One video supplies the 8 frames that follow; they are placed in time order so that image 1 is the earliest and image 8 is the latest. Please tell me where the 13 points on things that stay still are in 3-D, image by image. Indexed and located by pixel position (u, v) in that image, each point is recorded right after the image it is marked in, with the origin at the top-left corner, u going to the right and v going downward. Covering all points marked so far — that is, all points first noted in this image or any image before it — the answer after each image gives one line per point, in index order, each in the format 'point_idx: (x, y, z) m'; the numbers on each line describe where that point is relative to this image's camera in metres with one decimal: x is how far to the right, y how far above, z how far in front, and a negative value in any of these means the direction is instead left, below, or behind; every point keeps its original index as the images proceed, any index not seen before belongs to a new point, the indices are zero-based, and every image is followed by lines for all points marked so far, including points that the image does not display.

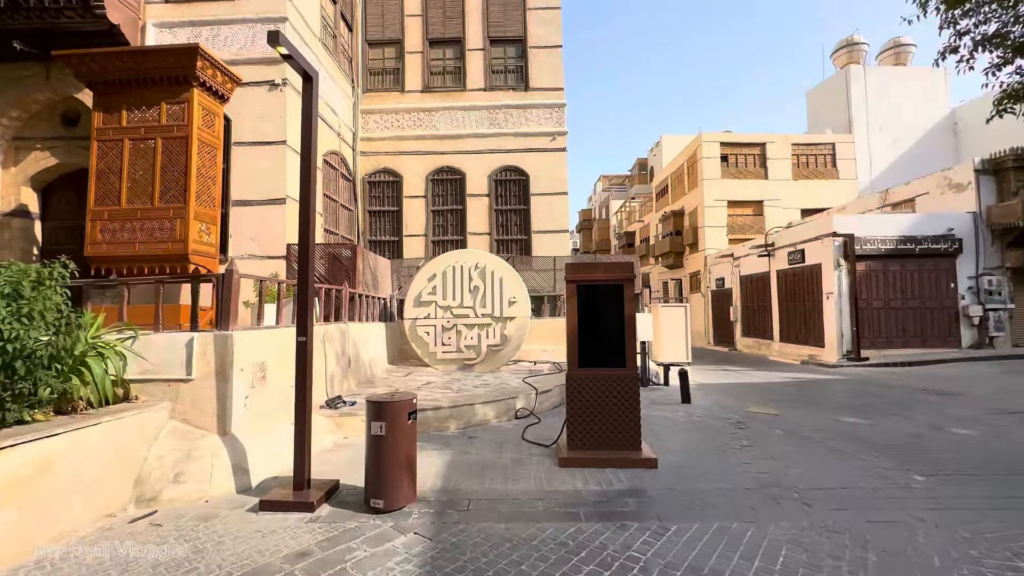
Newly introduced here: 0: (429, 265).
0: (-2.1, +0.6, +10.8) m
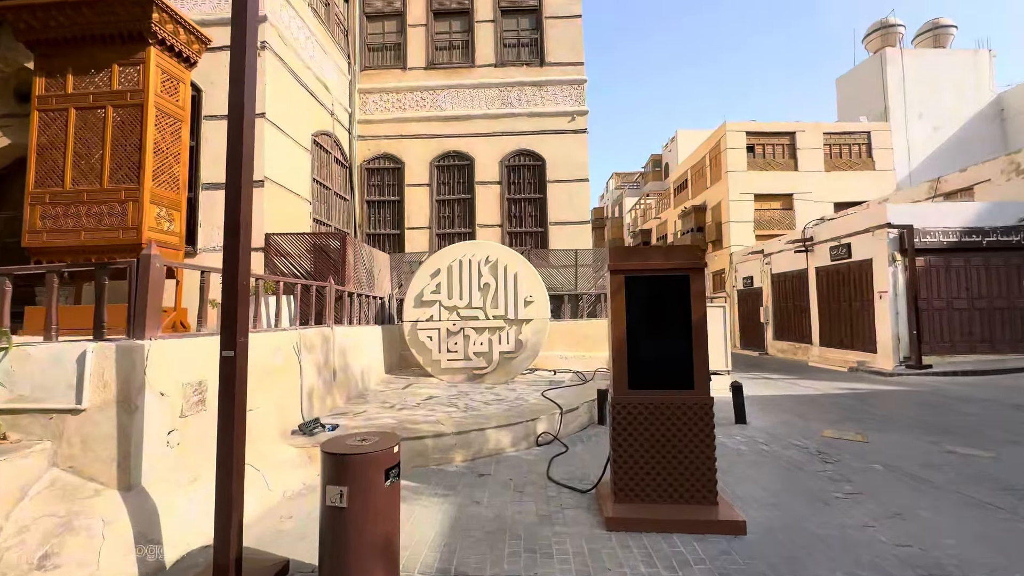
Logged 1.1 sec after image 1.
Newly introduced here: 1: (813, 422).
0: (-1.7, +0.6, +9.3) m
1: (+5.5, -2.4, +7.8) m
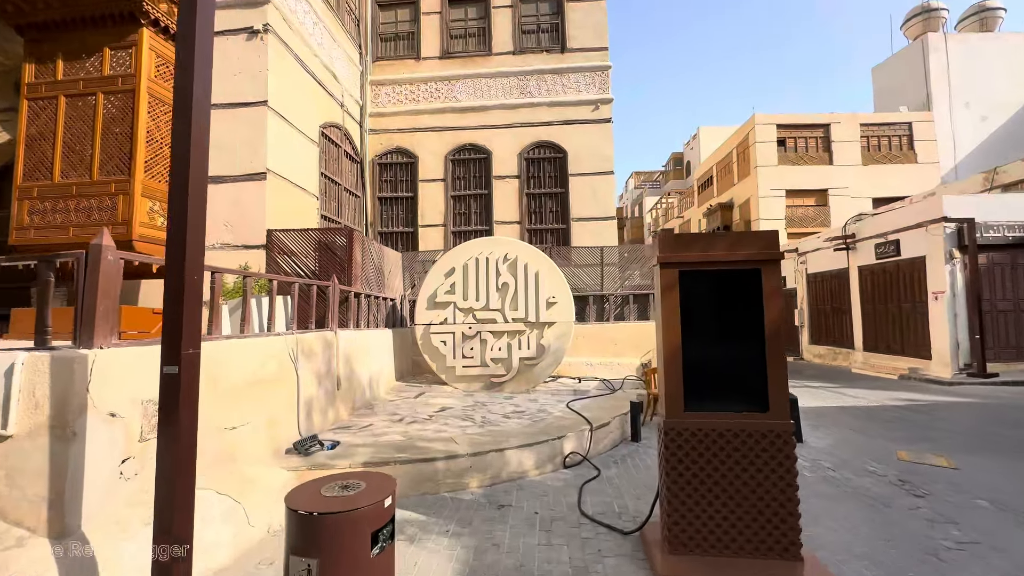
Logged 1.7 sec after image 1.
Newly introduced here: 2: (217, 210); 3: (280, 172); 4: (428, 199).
0: (-1.3, +0.6, +8.6) m
1: (+5.8, -2.4, +6.8) m
2: (-5.2, +1.4, +7.7) m
3: (-4.3, +2.1, +7.9) m
4: (-2.3, +2.4, +11.9) m
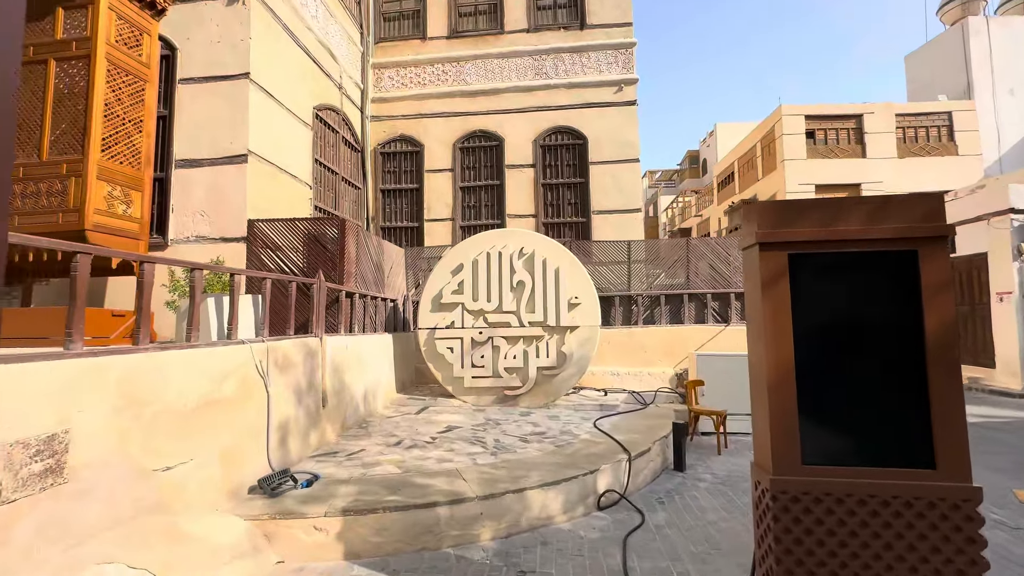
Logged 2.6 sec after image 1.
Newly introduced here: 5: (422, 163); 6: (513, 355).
0: (-1.0, +0.6, +7.6) m
1: (+6.0, -2.4, +5.6) m
2: (-5.0, +1.4, +6.7) m
3: (-4.0, +2.1, +7.0) m
4: (-1.9, +2.4, +10.9) m
5: (-2.3, +3.2, +11.0) m
6: (0.0, -1.1, +7.2) m
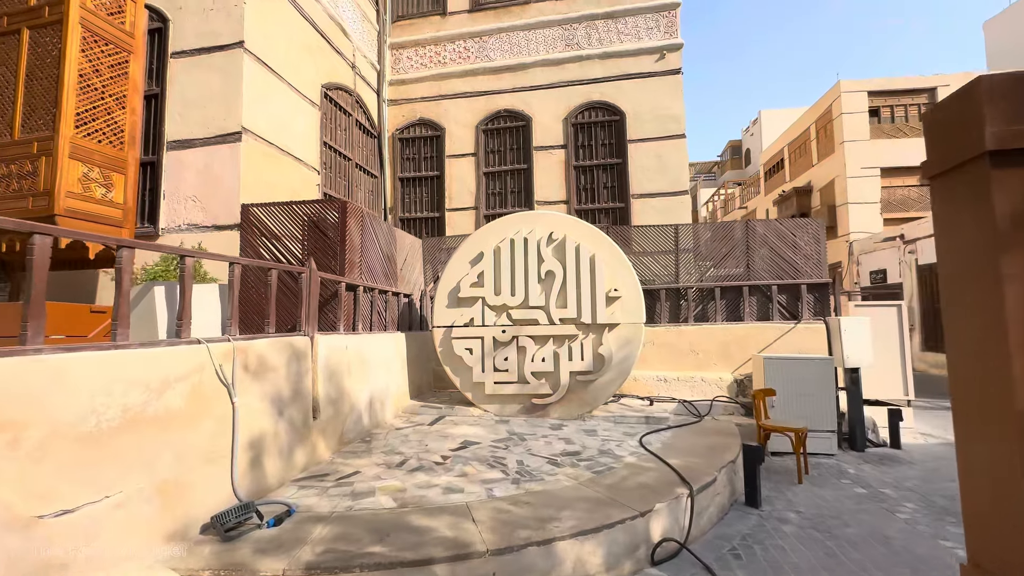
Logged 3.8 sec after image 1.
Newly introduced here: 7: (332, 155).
0: (-0.6, +0.8, +6.7) m
1: (+6.3, -2.2, +4.1) m
2: (-4.6, +1.5, +6.1) m
3: (-3.6, +2.2, +6.2) m
4: (-1.3, +2.5, +10.0) m
5: (-1.6, +3.3, +10.1) m
6: (+0.4, -1.0, +6.2) m
7: (-3.4, +2.5, +8.2) m
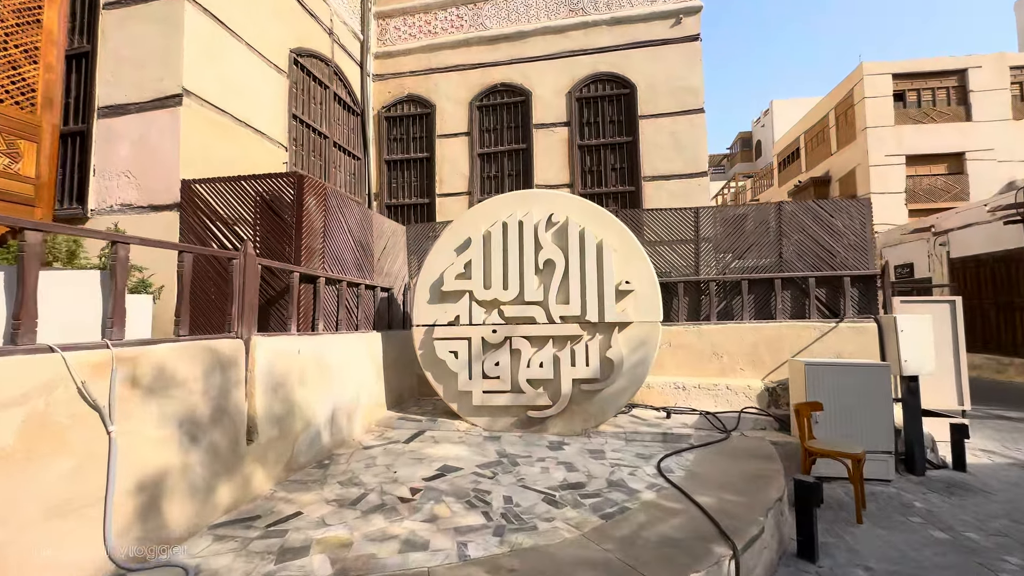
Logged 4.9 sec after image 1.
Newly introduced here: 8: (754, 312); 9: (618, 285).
0: (-0.7, +0.9, +5.7) m
1: (+6.2, -2.1, +3.1) m
2: (-4.7, +1.6, +5.2) m
3: (-3.7, +2.3, +5.3) m
4: (-1.3, +2.7, +9.0) m
5: (-1.7, +3.4, +9.2) m
6: (+0.3, -0.9, +5.2) m
7: (-3.5, +2.6, +7.2) m
8: (+3.6, -0.3, +6.4) m
9: (+1.3, 0.0, +5.2) m
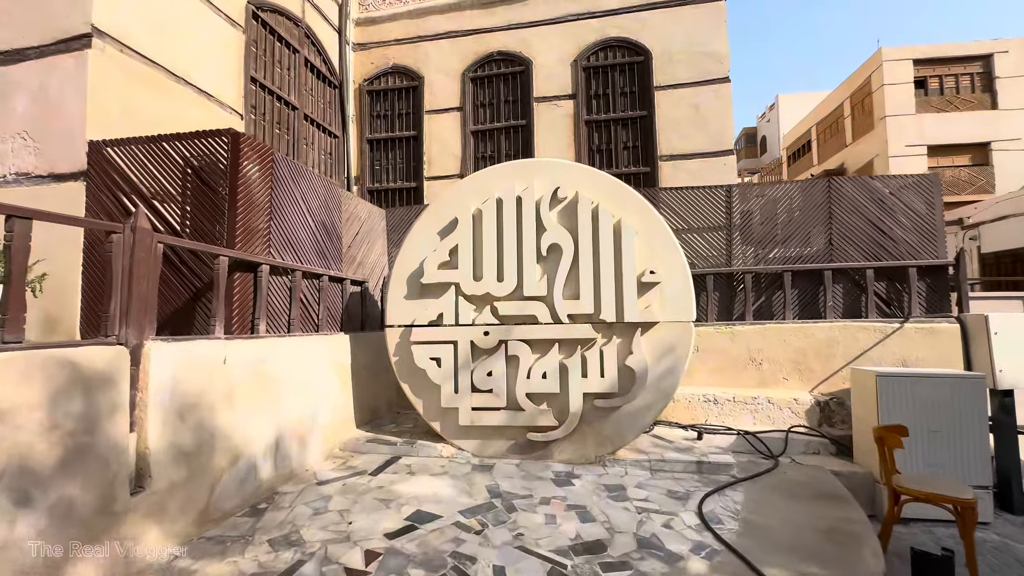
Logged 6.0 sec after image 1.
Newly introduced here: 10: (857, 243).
0: (-0.7, +0.9, +4.6) m
1: (+6.2, -2.0, +2.1) m
2: (-4.8, +1.7, +4.1) m
3: (-3.8, +2.4, +4.3) m
4: (-1.4, +2.8, +8.0) m
5: (-1.7, +3.5, +8.1) m
6: (+0.3, -0.8, +4.2) m
7: (-3.5, +2.7, +6.2) m
8: (+3.6, -0.3, +5.4) m
9: (+1.2, +0.1, +4.2) m
10: (+4.2, +0.6, +5.3) m
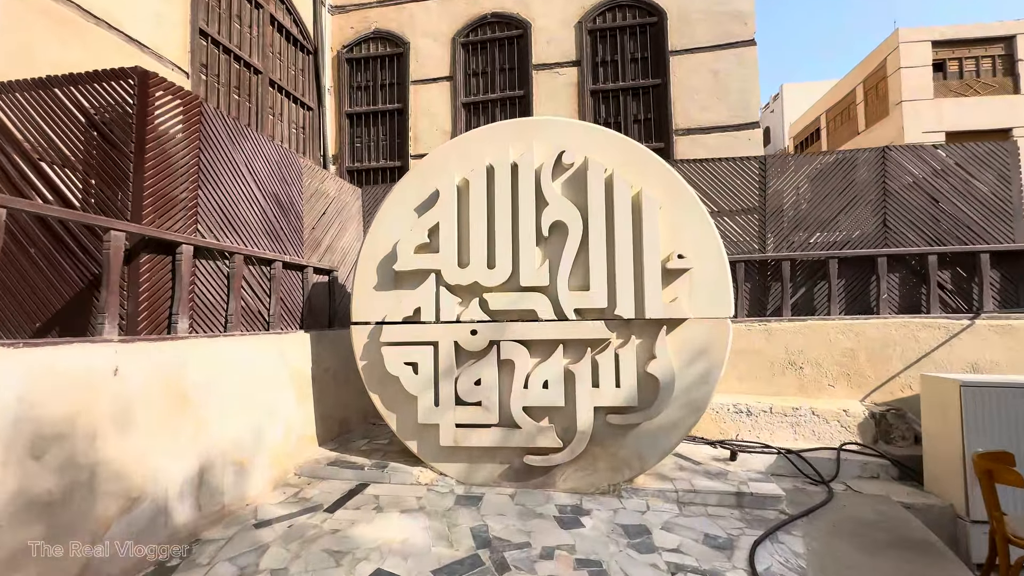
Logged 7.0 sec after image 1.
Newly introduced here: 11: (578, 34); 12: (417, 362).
0: (-0.8, +1.0, +3.8) m
1: (+6.1, -2.0, +1.3) m
2: (-4.8, +1.8, +3.2) m
3: (-3.8, +2.5, +3.4) m
4: (-1.4, +2.9, +7.1) m
5: (-1.8, +3.6, +7.2) m
6: (+0.2, -0.7, +3.4) m
7: (-3.6, +2.8, +5.3) m
8: (+3.5, -0.2, +4.6) m
9: (+1.2, +0.2, +3.3) m
10: (+4.2, +0.7, +4.5) m
11: (+1.0, +4.0, +6.8) m
12: (-0.8, -0.6, +3.6) m
